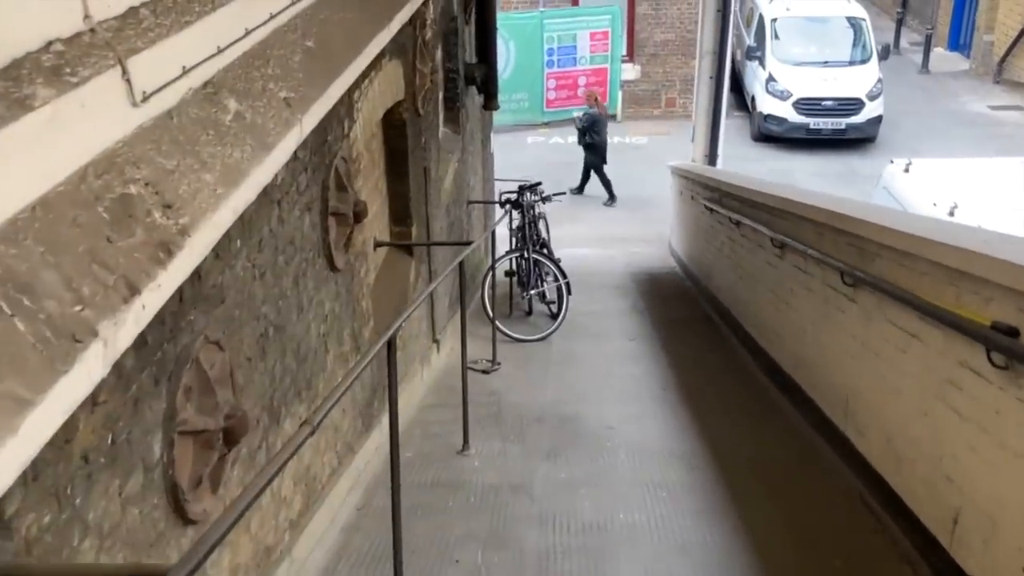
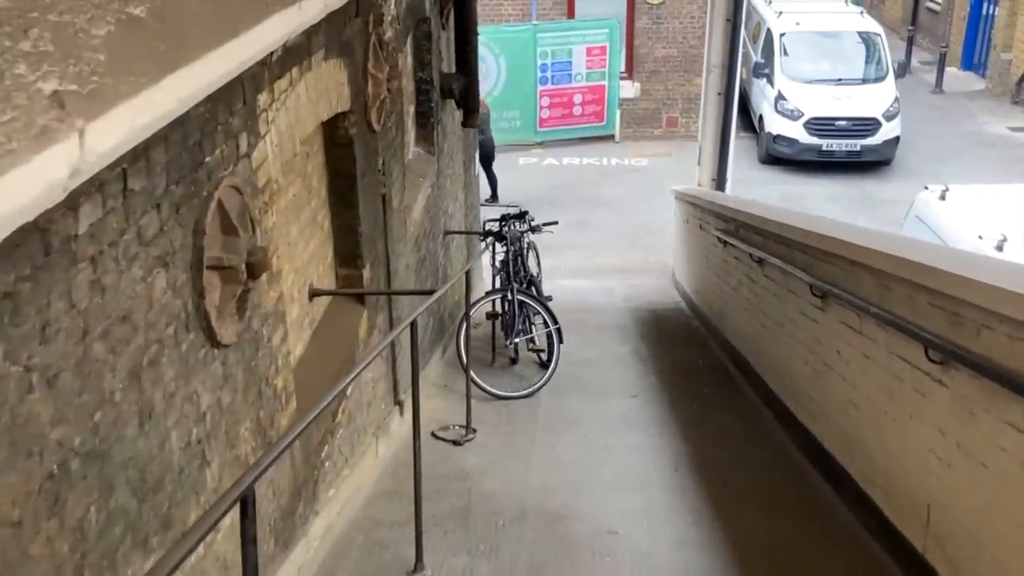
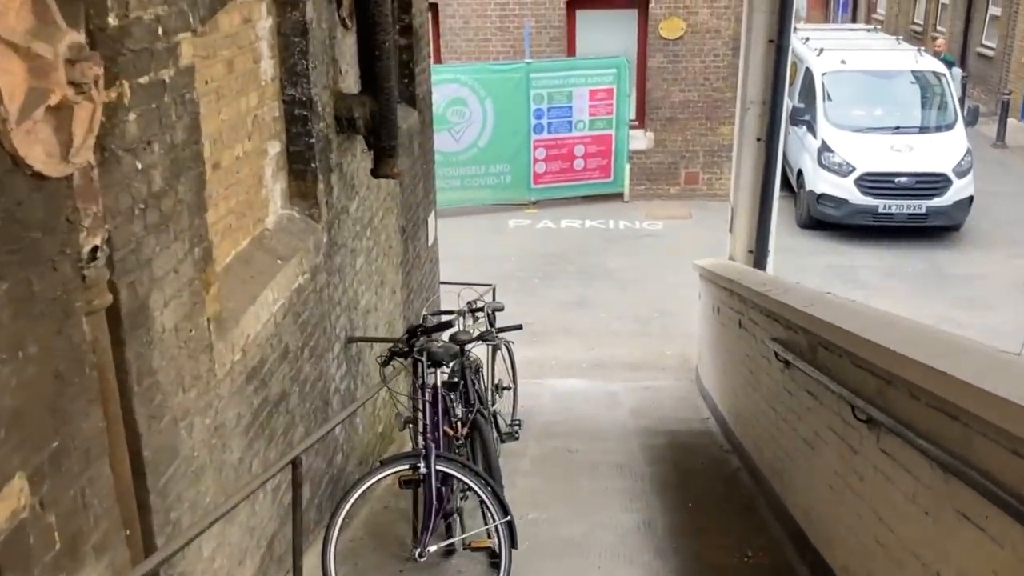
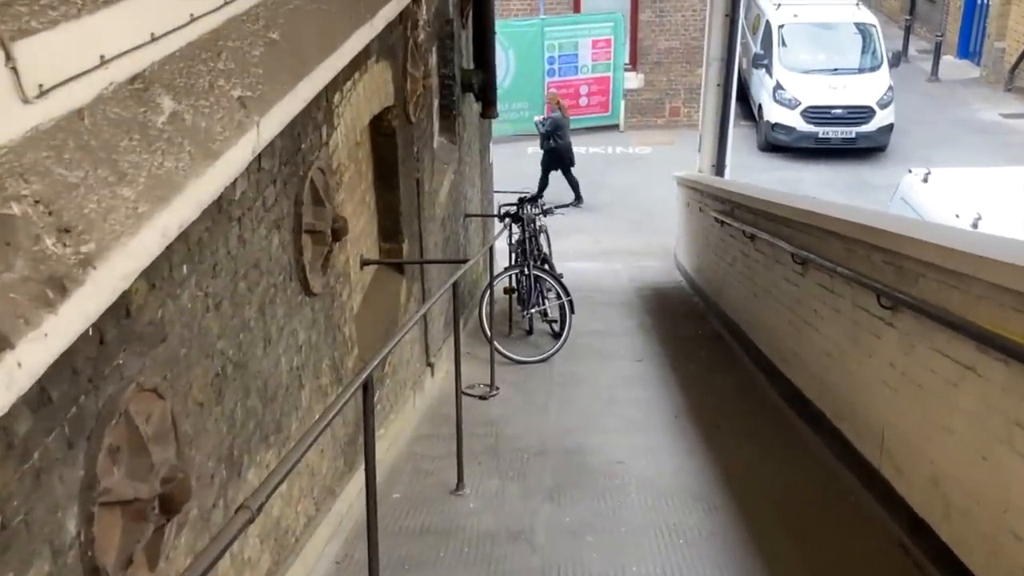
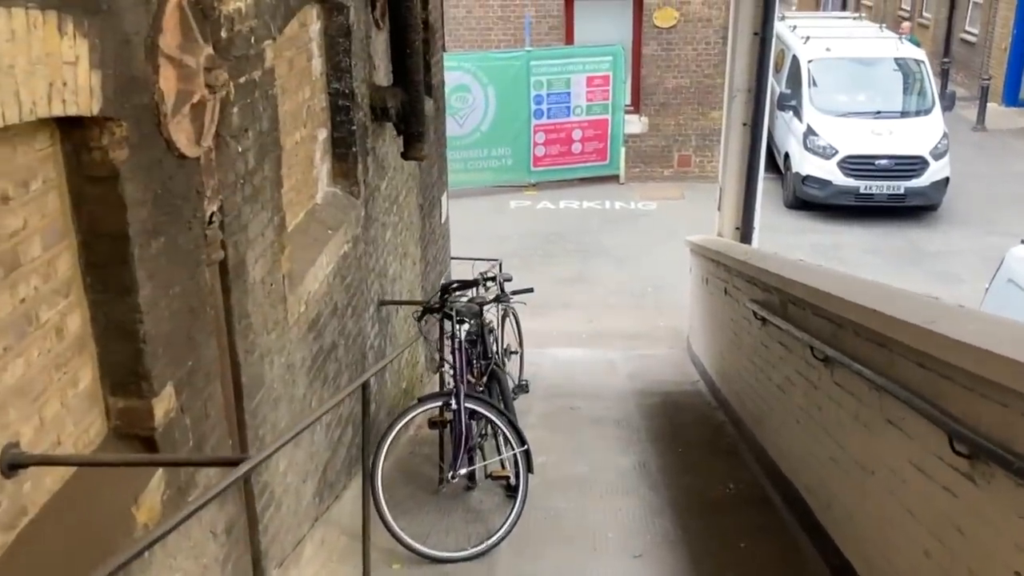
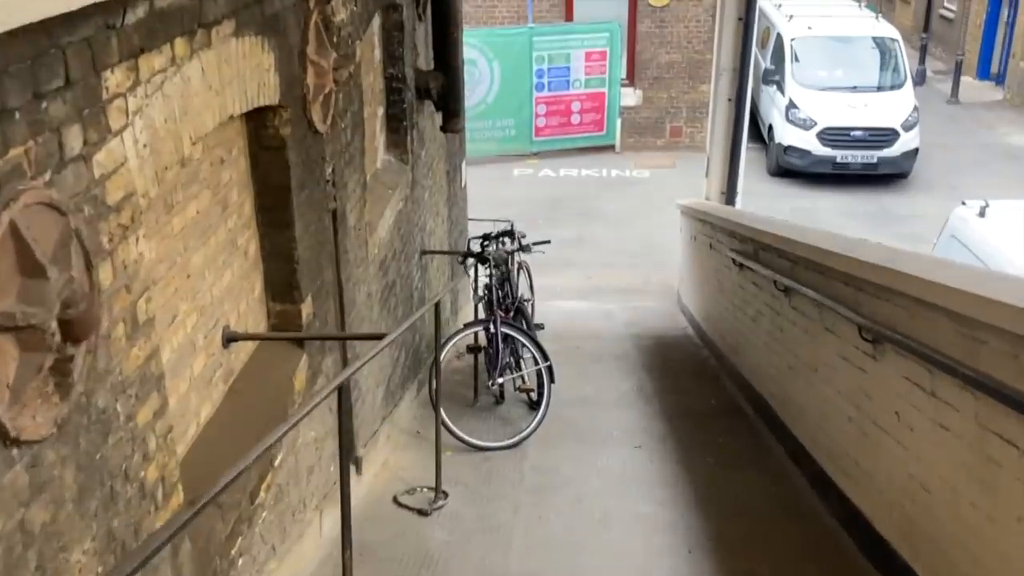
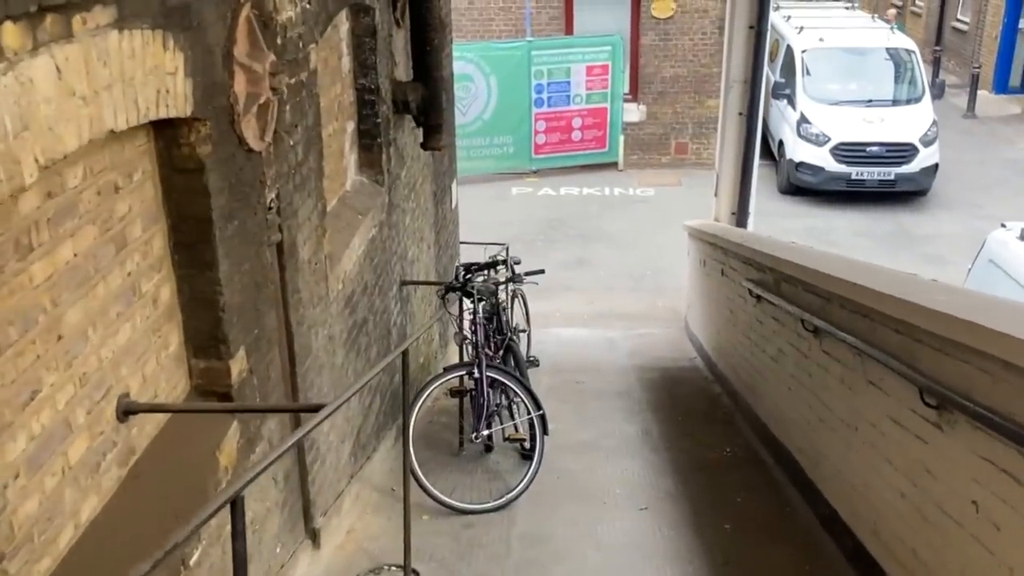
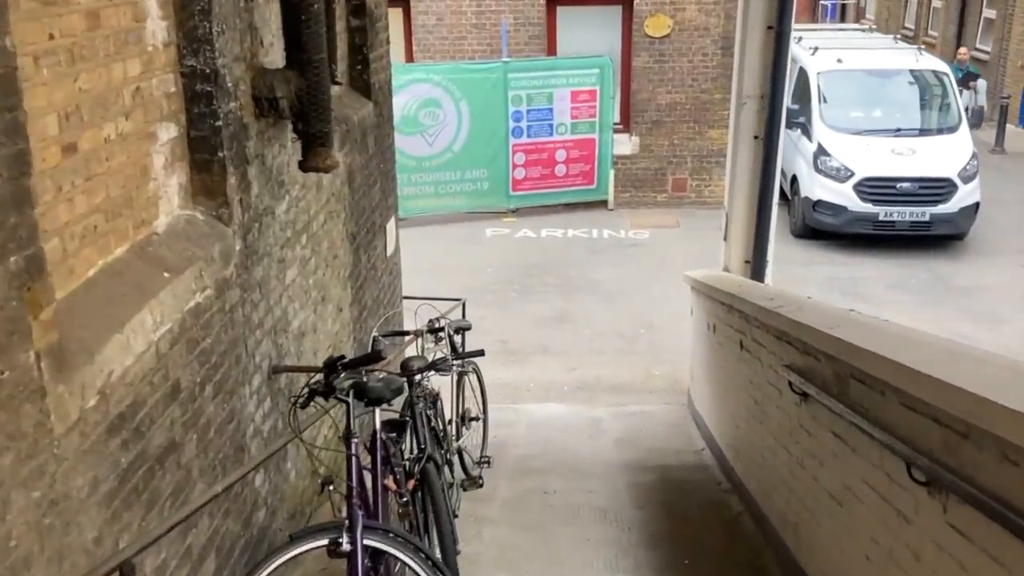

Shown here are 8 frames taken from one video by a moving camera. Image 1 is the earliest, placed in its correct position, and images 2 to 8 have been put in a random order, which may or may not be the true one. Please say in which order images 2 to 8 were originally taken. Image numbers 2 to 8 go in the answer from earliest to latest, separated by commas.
4, 2, 6, 7, 5, 3, 8
